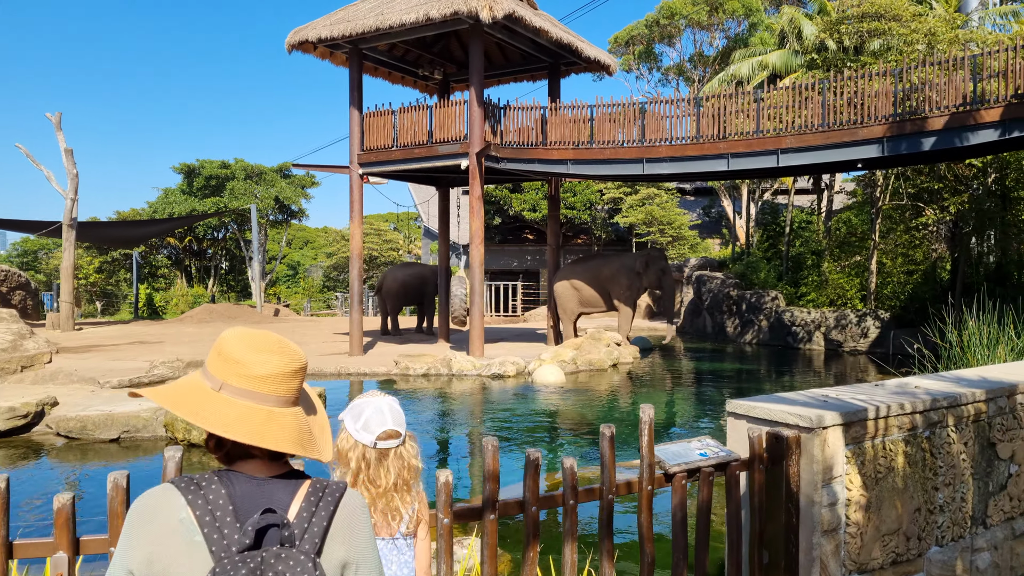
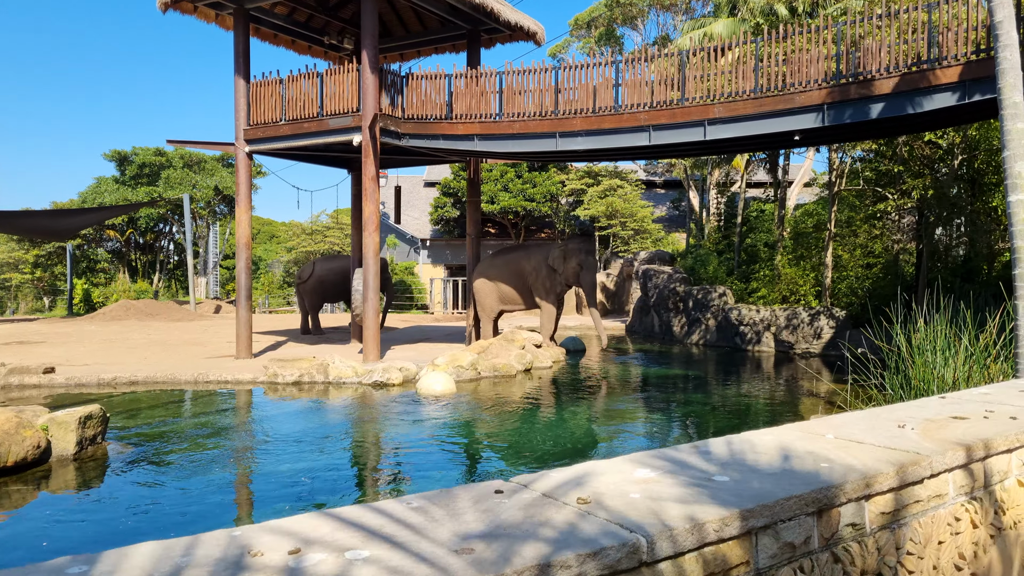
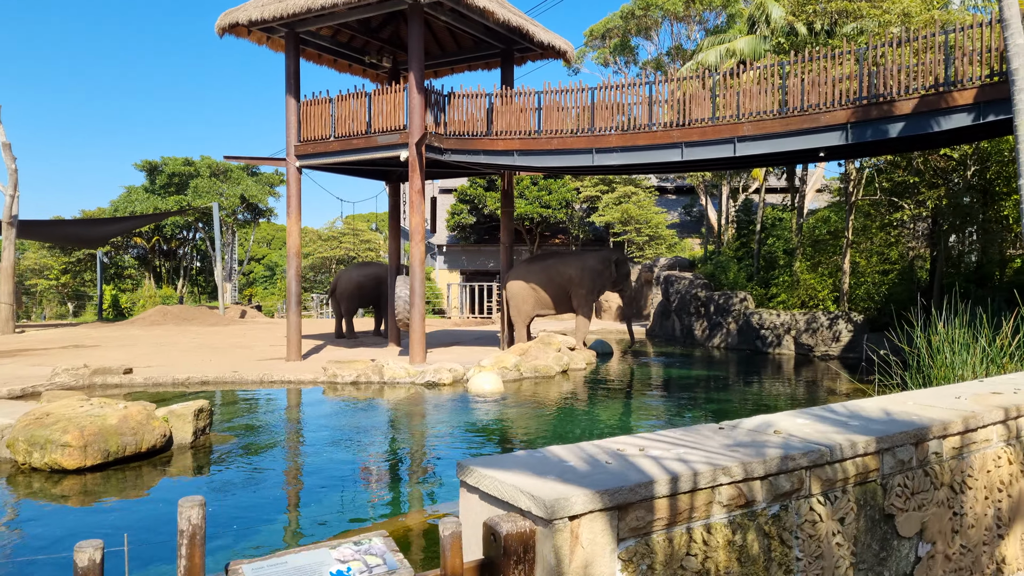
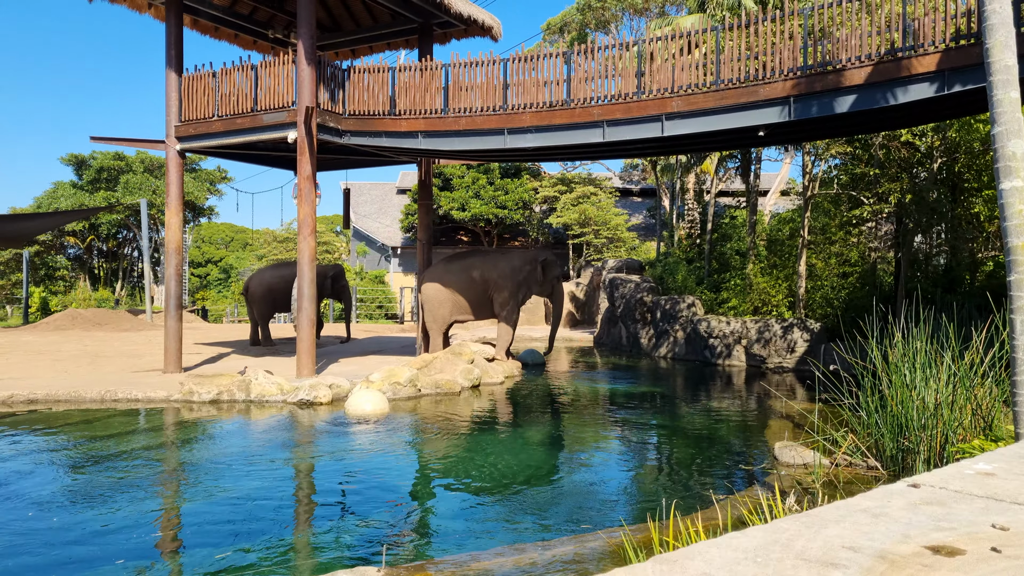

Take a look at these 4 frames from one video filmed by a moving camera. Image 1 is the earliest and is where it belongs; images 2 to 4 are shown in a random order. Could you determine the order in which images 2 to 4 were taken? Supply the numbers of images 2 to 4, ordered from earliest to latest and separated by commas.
3, 2, 4
